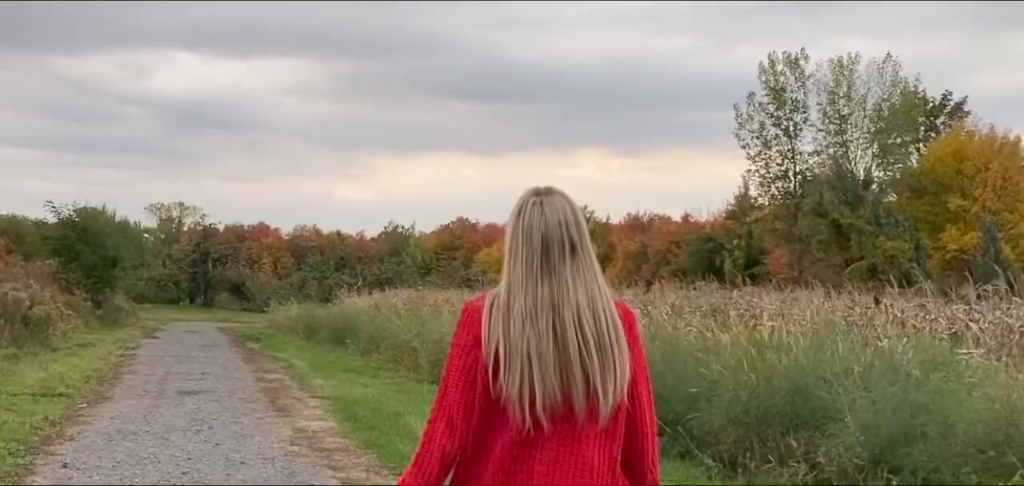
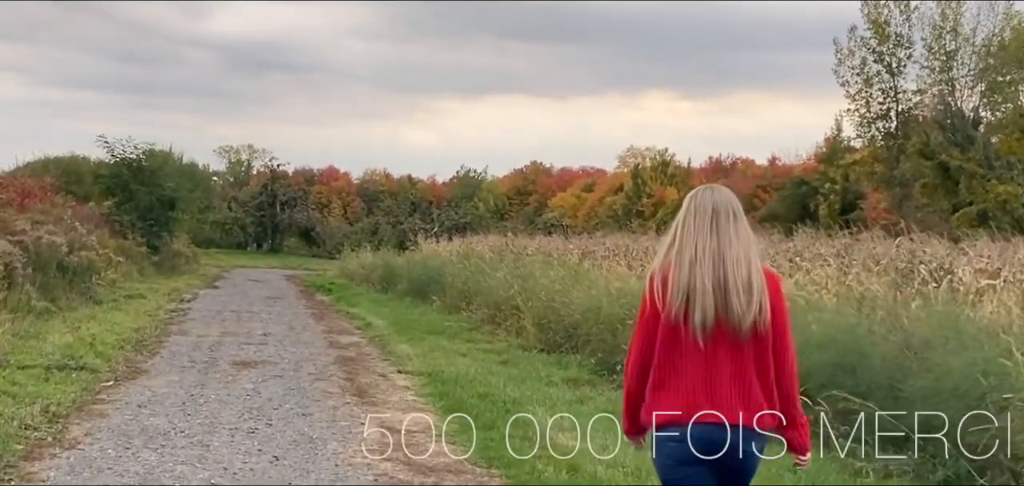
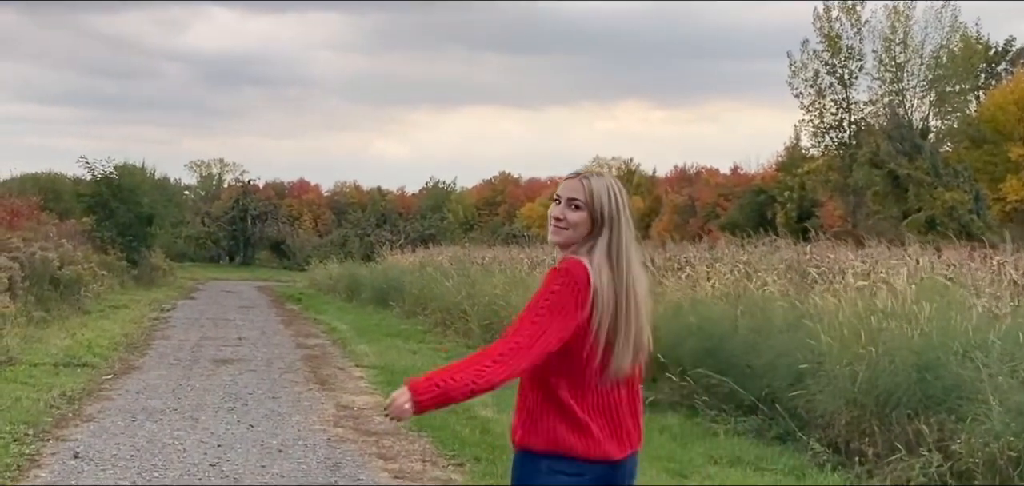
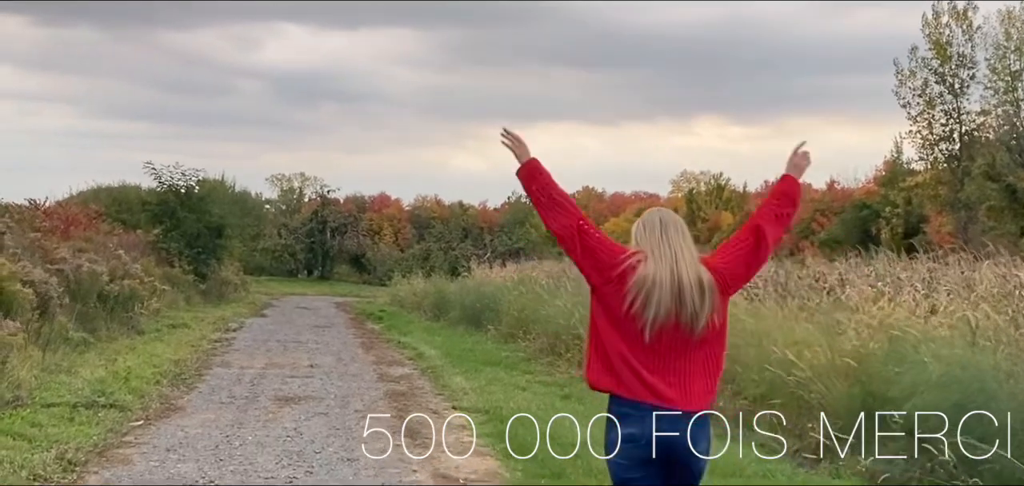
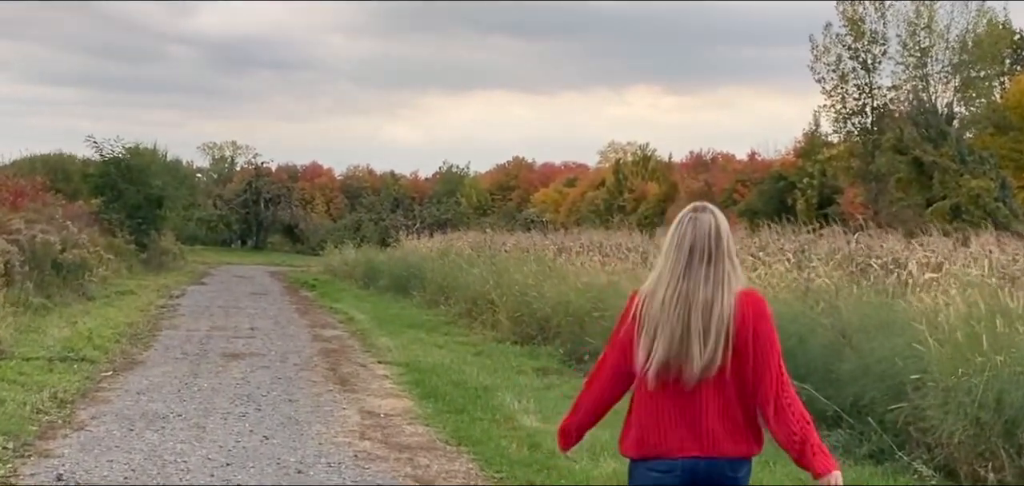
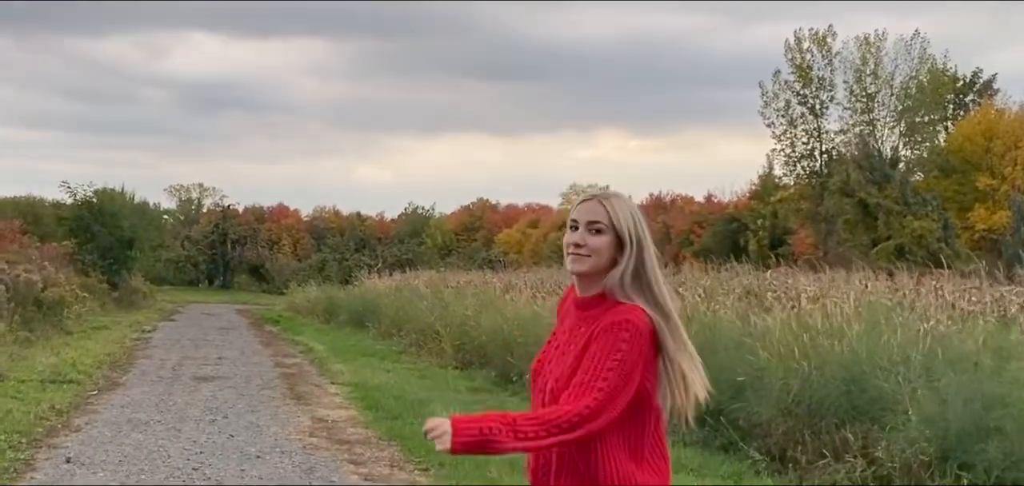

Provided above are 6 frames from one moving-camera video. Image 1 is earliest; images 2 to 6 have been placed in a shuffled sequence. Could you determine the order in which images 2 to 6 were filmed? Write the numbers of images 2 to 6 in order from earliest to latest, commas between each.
6, 3, 5, 2, 4
